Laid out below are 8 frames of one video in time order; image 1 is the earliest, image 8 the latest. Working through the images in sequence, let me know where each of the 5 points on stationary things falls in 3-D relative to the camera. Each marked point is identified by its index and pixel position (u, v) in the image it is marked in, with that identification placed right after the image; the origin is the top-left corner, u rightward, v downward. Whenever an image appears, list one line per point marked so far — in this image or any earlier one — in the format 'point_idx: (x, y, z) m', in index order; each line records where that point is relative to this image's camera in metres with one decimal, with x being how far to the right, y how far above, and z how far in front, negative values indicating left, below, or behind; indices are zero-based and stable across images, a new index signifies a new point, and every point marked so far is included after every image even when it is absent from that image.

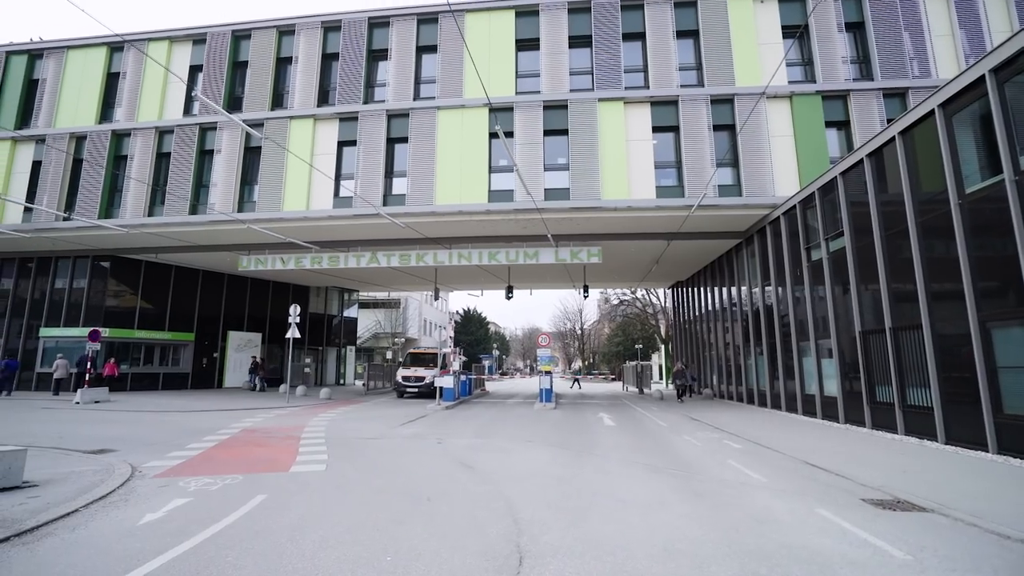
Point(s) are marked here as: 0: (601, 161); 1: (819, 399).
0: (+3.0, +4.3, +18.6) m
1: (+9.2, -3.4, +16.8) m
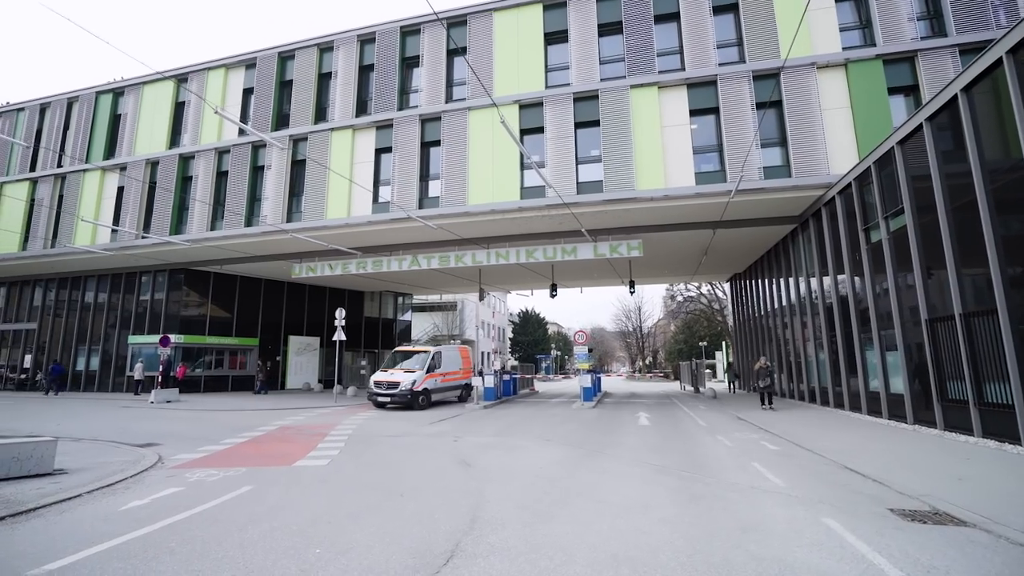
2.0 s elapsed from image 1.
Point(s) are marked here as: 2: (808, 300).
0: (+4.0, +4.5, +17.9) m
1: (+10.1, -3.0, +15.1) m
2: (+10.0, -0.4, +19.0) m
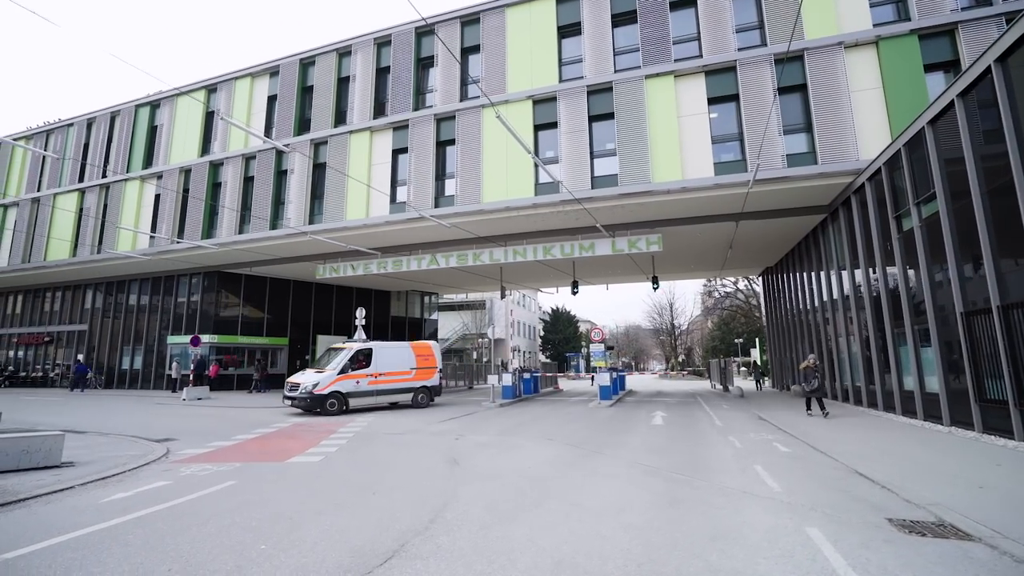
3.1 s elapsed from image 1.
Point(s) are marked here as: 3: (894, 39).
0: (+4.4, +4.6, +17.4) m
1: (+10.3, -2.8, +14.1) m
2: (+10.5, -0.2, +18.0) m
3: (+11.1, +7.2, +16.1) m
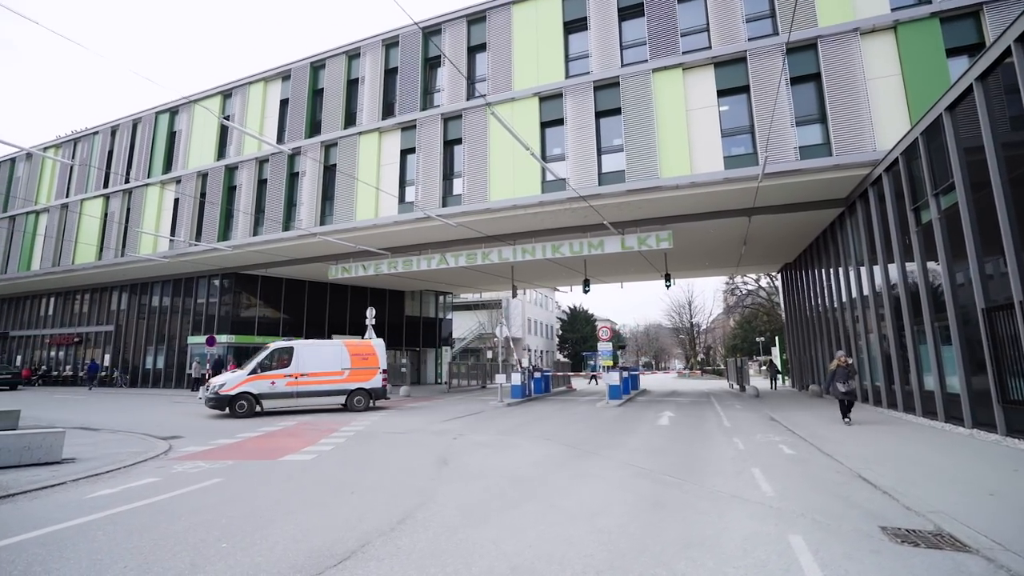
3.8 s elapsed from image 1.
0: (+4.5, +4.7, +17.1) m
1: (+10.4, -2.6, +13.5) m
2: (+10.7, -0.1, +17.3) m
3: (+11.1, +7.3, +15.4) m
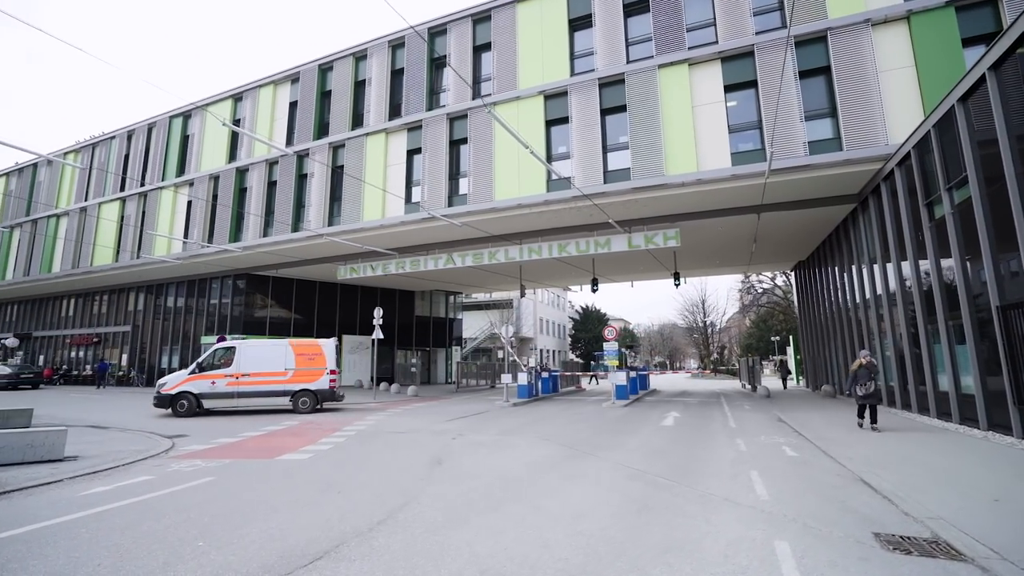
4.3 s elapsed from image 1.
0: (+4.6, +4.7, +16.8) m
1: (+10.4, -2.6, +13.0) m
2: (+10.9, 0.0, +16.9) m
3: (+11.2, +7.4, +14.9) m
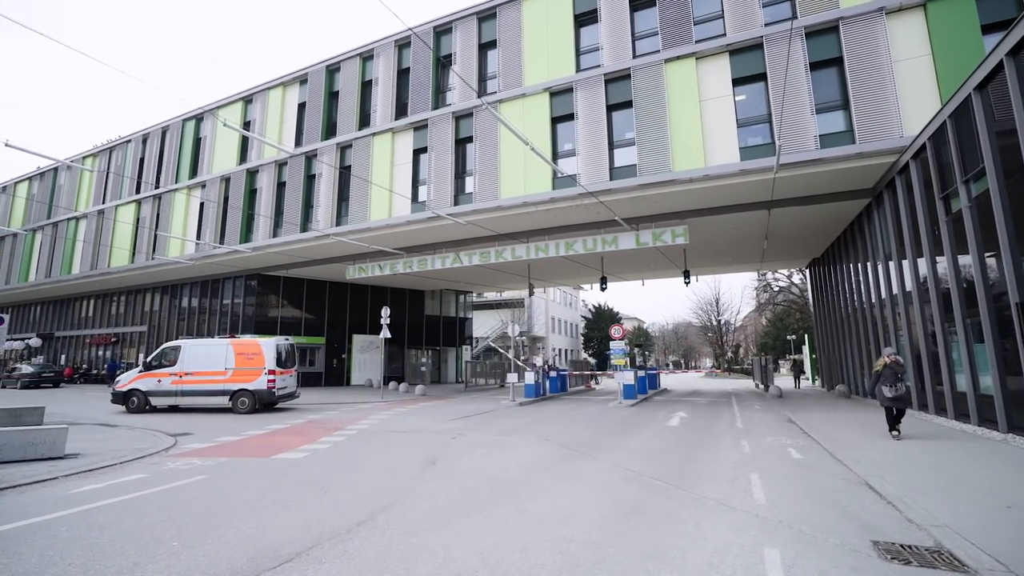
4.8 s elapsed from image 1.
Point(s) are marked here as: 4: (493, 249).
0: (+4.7, +4.8, +16.5) m
1: (+10.4, -2.5, +12.5) m
2: (+11.0, +0.1, +16.3) m
3: (+11.2, +7.5, +14.4) m
4: (-0.7, +1.4, +19.9) m
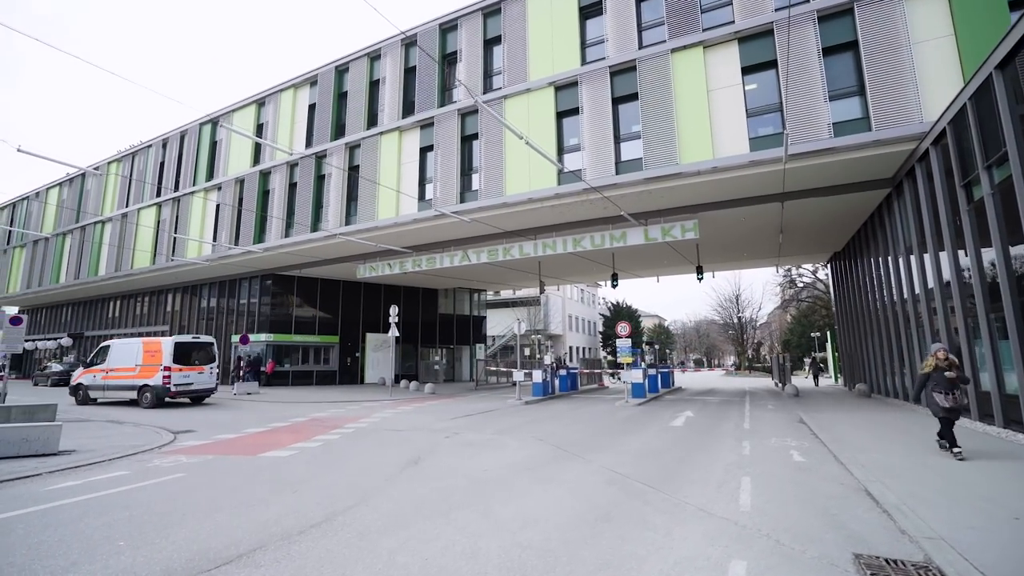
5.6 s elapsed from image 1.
0: (+4.8, +4.9, +16.0) m
1: (+10.3, -2.4, +11.8) m
2: (+11.1, +0.2, +15.5) m
3: (+11.1, +7.6, +13.6) m
4: (-0.4, +1.5, +19.7) m
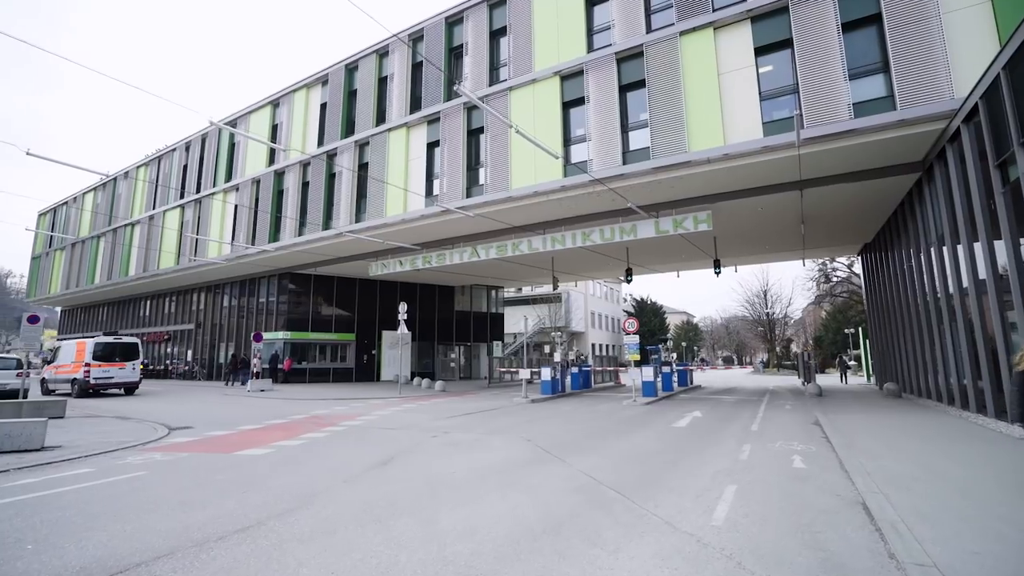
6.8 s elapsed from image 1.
0: (+4.8, +5.0, +15.2) m
1: (+10.0, -2.2, +10.6) m
2: (+11.1, +0.4, +14.3) m
3: (+10.9, +7.8, +12.3) m
4: (-0.1, +1.6, +19.3) m
